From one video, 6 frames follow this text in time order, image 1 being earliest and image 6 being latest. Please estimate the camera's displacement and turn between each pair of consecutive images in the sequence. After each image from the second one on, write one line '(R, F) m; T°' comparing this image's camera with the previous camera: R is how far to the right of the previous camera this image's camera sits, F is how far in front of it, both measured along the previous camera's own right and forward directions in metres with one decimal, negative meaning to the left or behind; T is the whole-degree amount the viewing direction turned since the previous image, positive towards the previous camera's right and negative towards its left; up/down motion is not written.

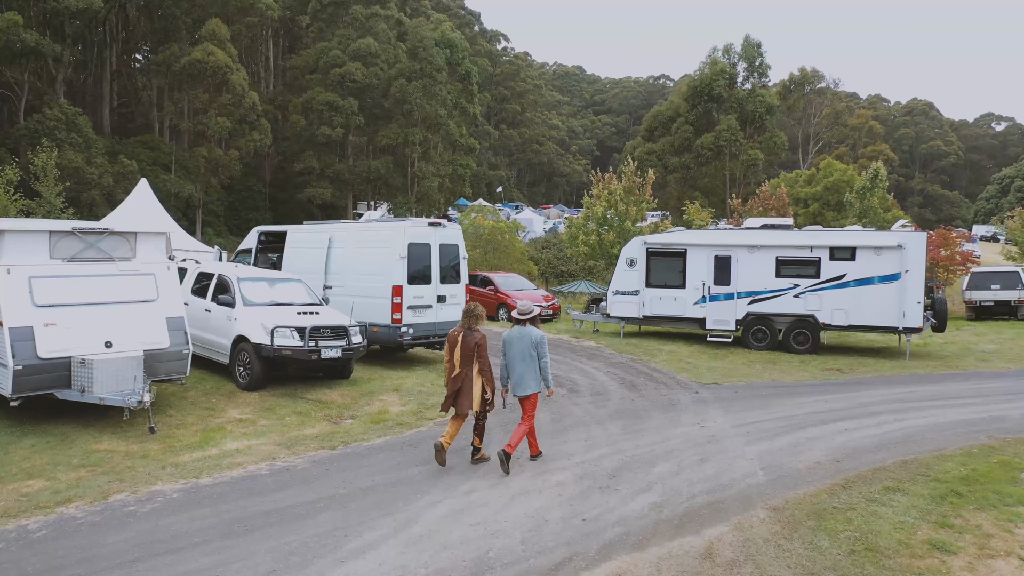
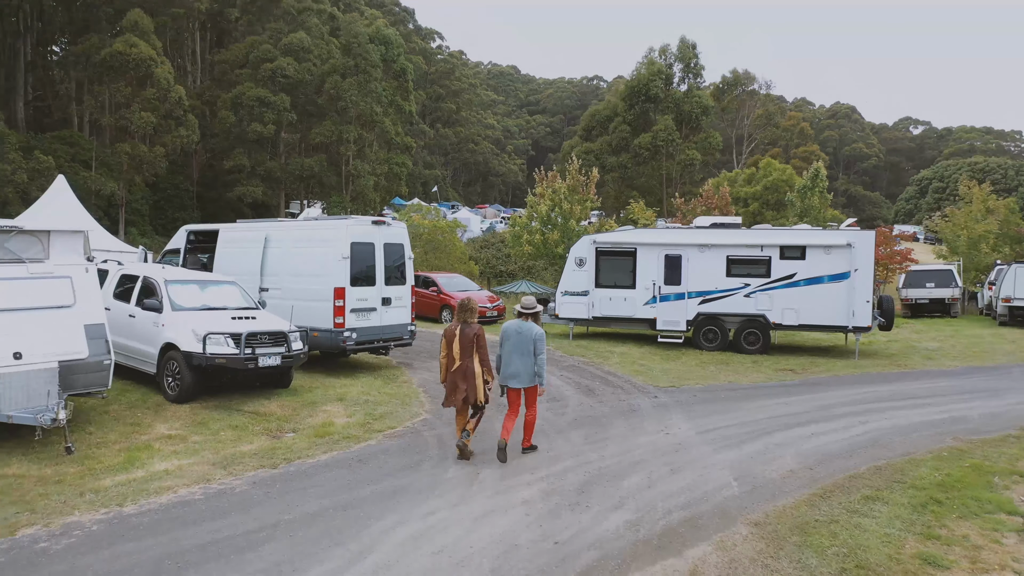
(-0.2, +0.5) m; +4°
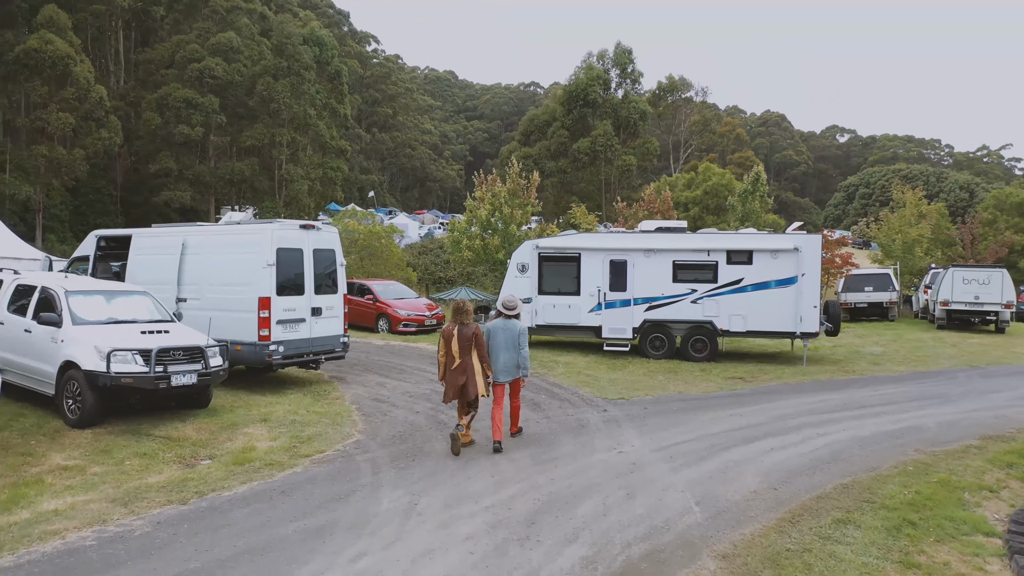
(0.0, +0.6) m; +4°
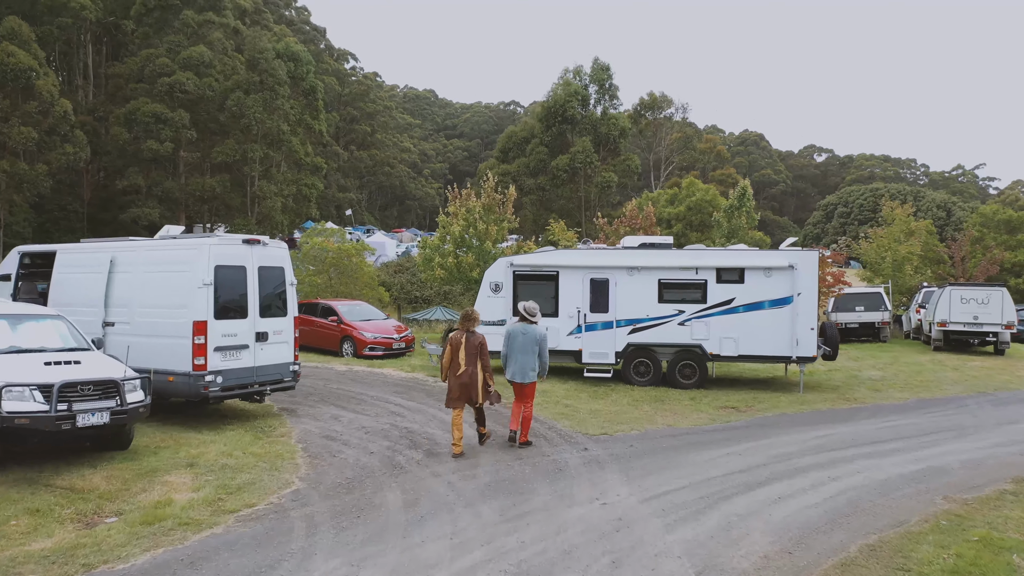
(+0.1, +1.0) m; +1°
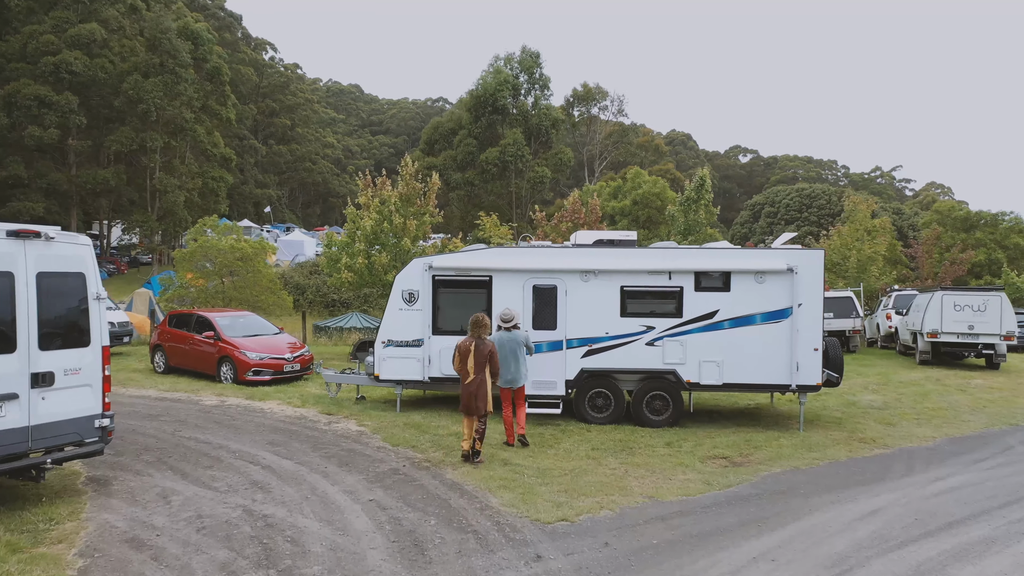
(+0.1, +2.8) m; +5°
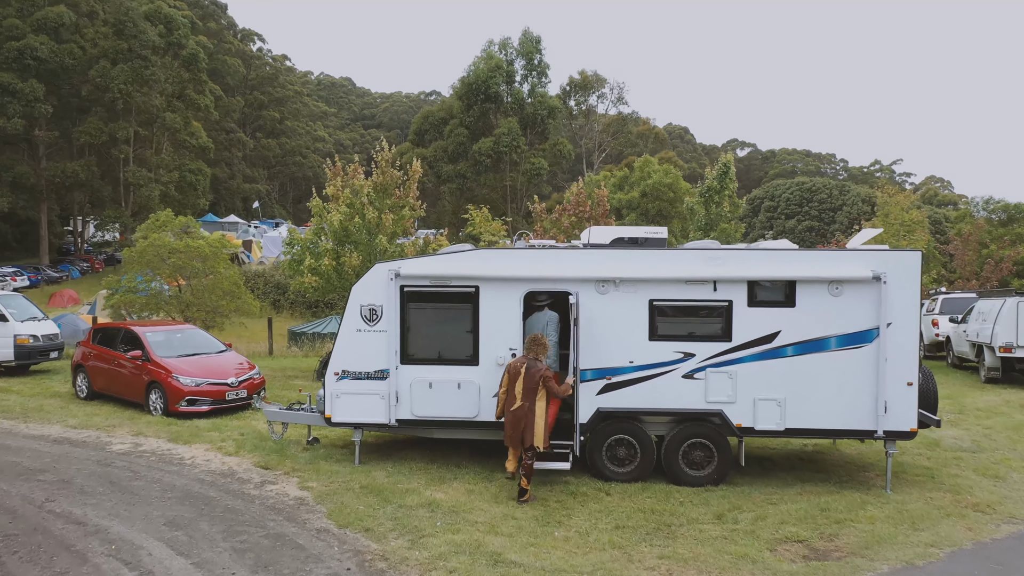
(0.0, +2.3) m; 0°
